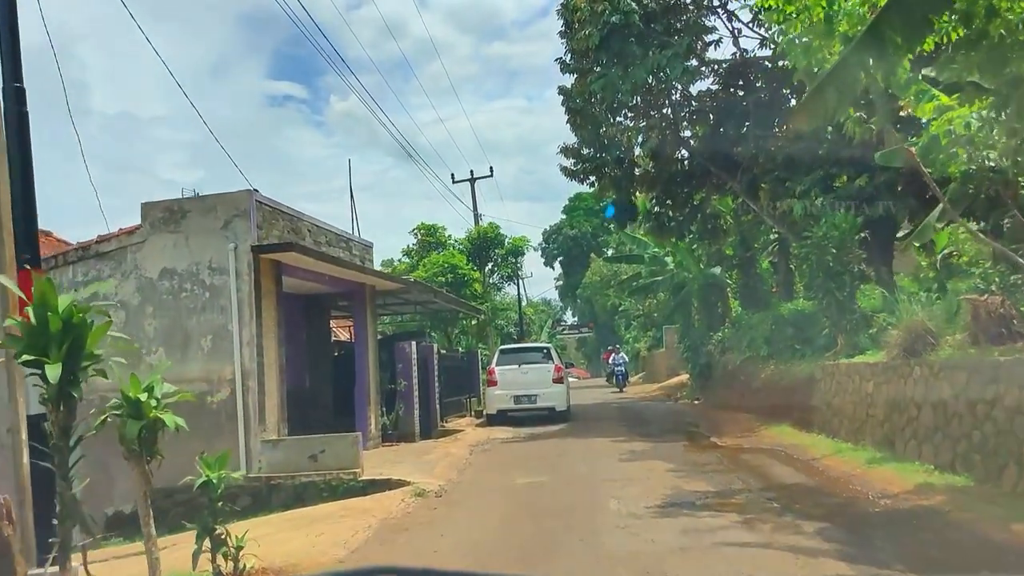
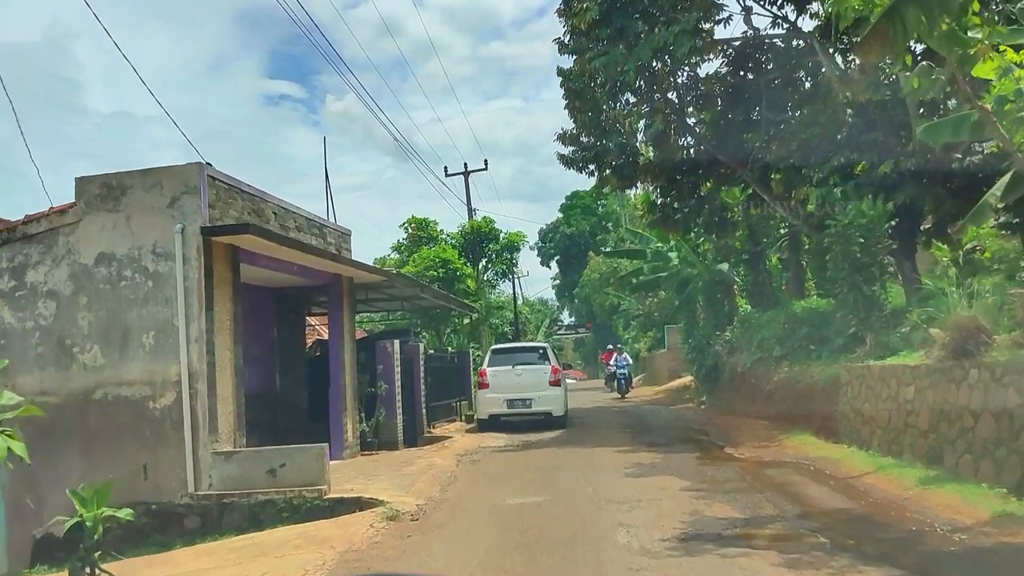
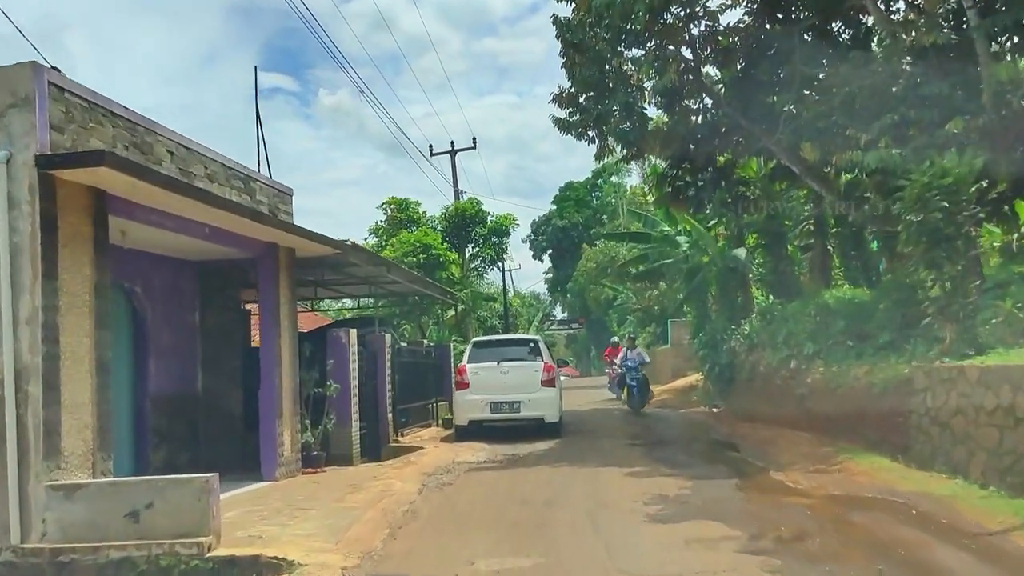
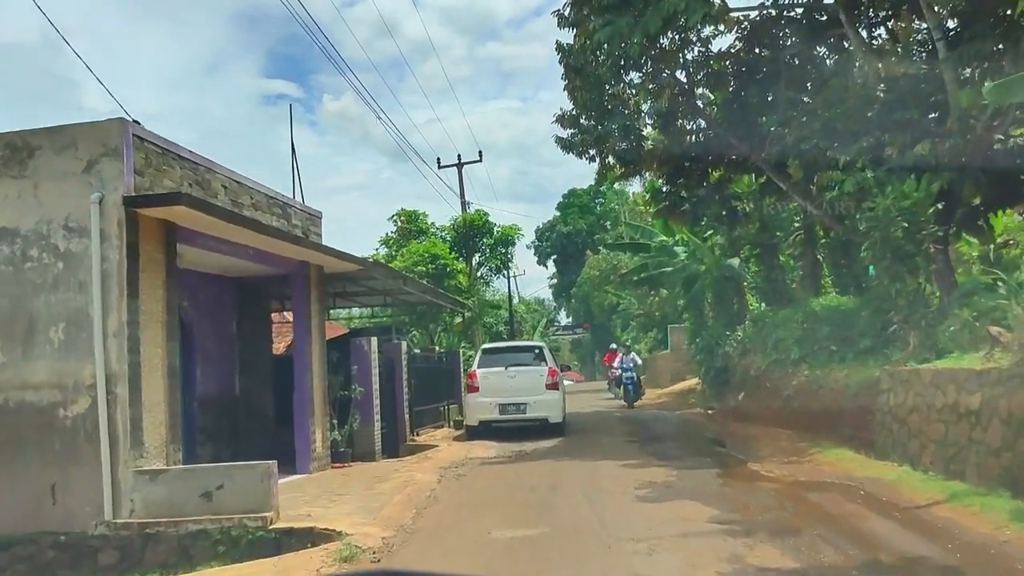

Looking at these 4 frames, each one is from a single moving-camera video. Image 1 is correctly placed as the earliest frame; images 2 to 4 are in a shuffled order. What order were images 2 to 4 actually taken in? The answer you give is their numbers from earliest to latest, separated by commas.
2, 4, 3
